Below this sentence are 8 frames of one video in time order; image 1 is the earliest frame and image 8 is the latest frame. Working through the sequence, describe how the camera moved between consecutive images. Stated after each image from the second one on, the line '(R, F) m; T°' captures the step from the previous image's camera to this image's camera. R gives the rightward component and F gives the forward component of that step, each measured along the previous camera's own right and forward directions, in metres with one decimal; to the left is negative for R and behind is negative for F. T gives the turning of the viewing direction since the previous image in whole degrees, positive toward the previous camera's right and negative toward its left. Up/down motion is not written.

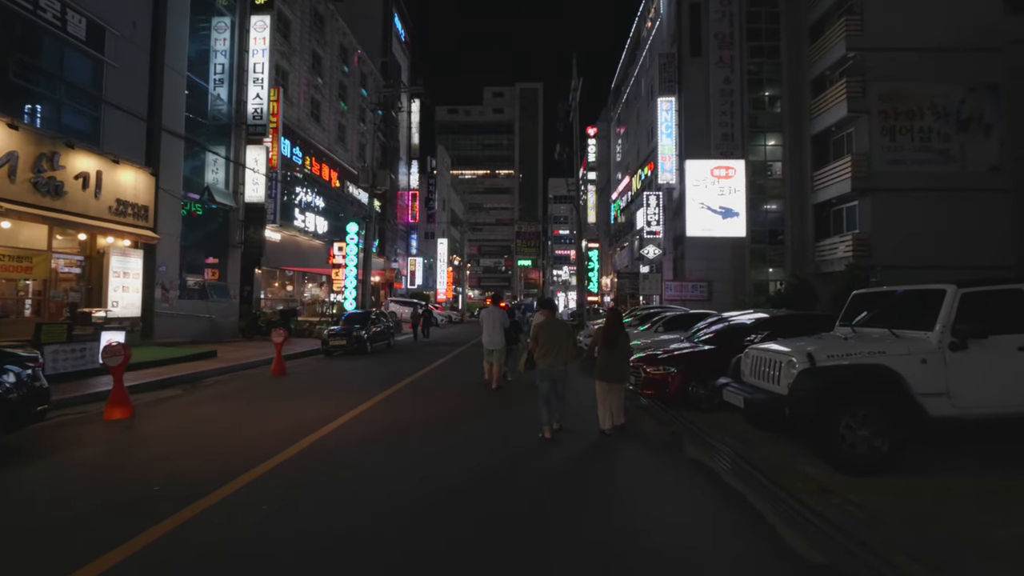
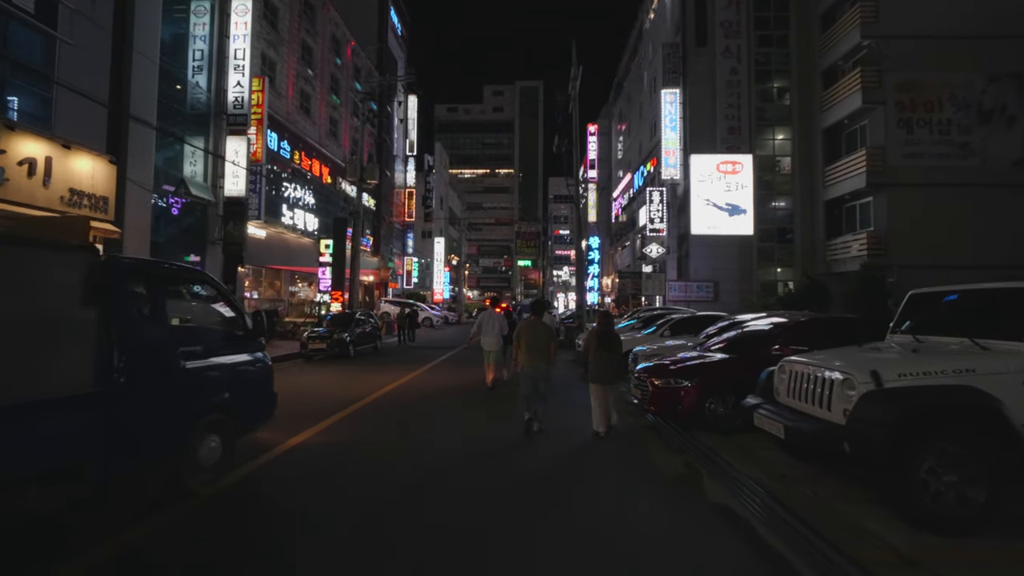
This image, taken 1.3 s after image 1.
(+0.3, +1.4) m; 0°
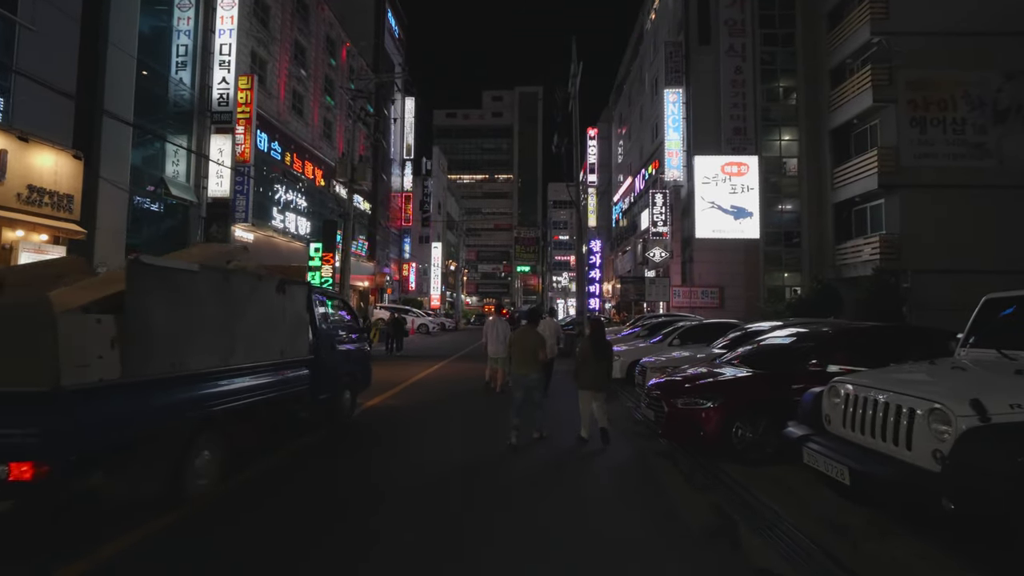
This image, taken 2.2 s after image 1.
(+0.1, +1.1) m; 0°
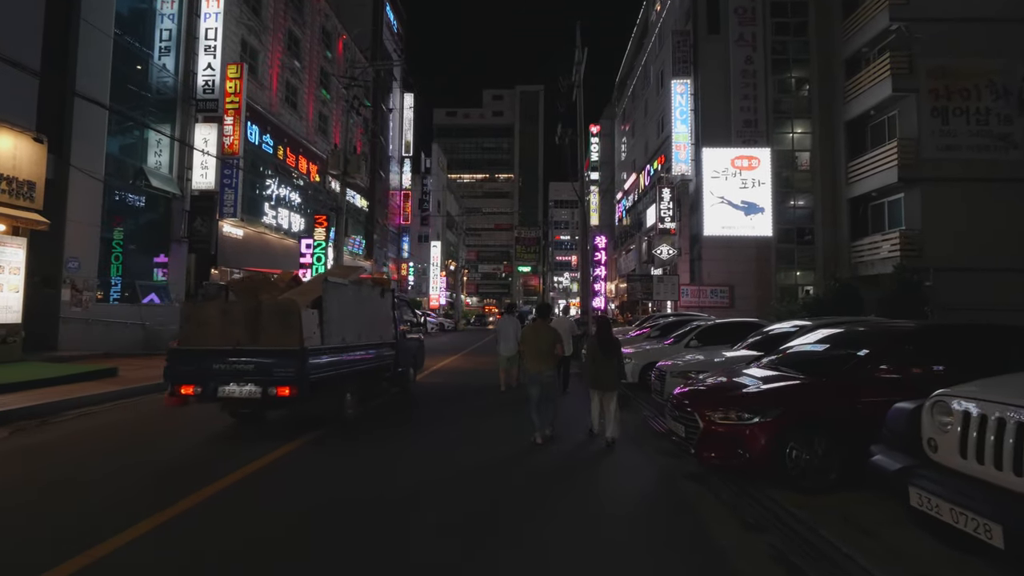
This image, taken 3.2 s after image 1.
(0.0, +1.2) m; 0°
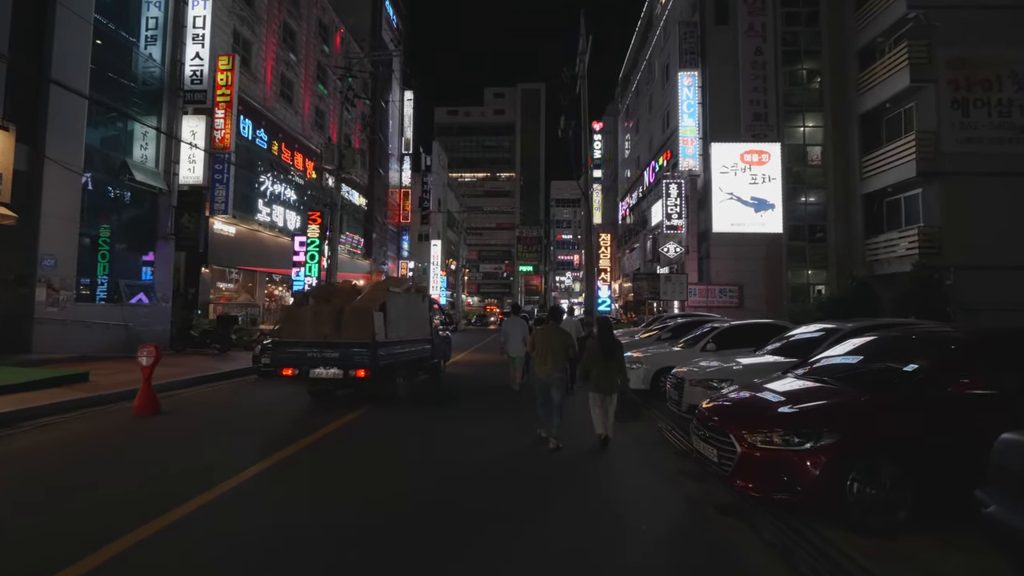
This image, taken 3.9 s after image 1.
(0.0, +0.9) m; 0°
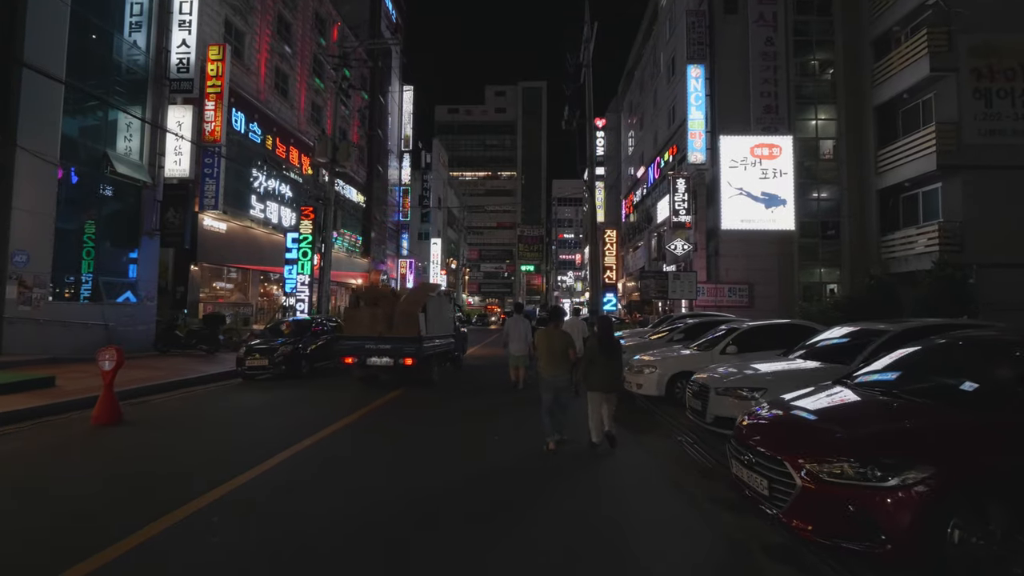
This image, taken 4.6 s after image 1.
(0.0, +0.9) m; 0°
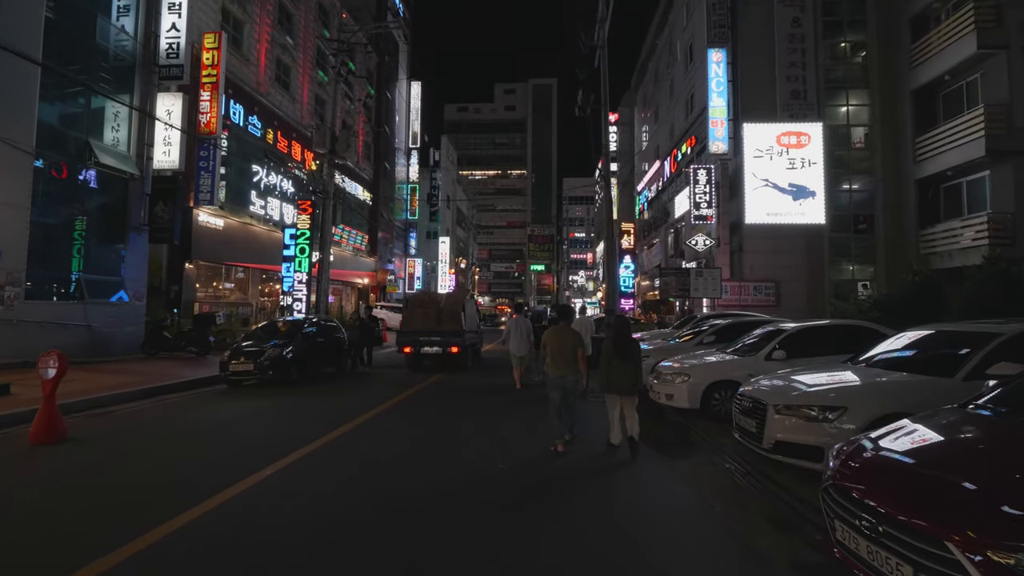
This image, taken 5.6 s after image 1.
(0.0, +1.4) m; -1°
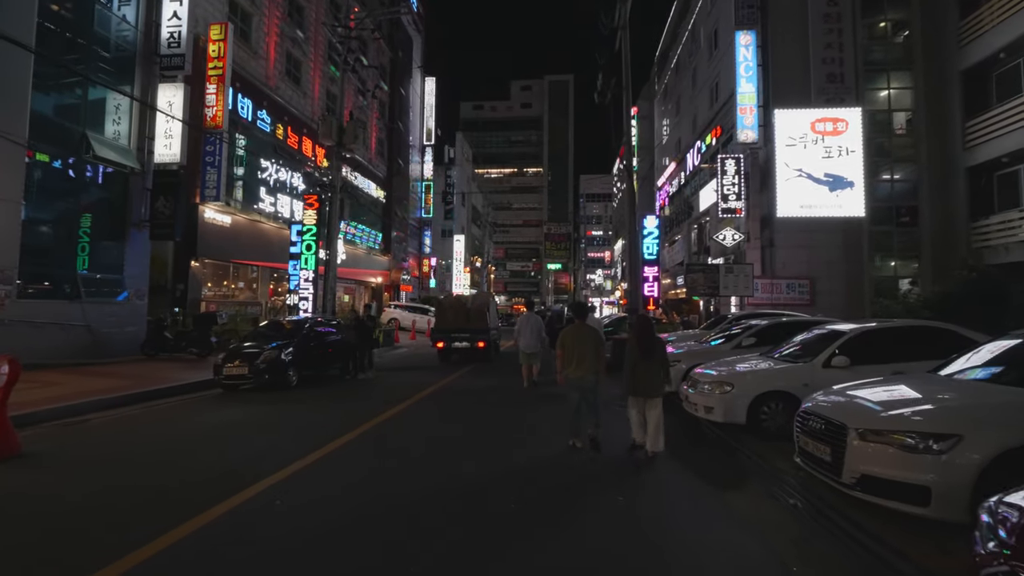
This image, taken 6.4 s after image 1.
(0.0, +1.1) m; -2°
